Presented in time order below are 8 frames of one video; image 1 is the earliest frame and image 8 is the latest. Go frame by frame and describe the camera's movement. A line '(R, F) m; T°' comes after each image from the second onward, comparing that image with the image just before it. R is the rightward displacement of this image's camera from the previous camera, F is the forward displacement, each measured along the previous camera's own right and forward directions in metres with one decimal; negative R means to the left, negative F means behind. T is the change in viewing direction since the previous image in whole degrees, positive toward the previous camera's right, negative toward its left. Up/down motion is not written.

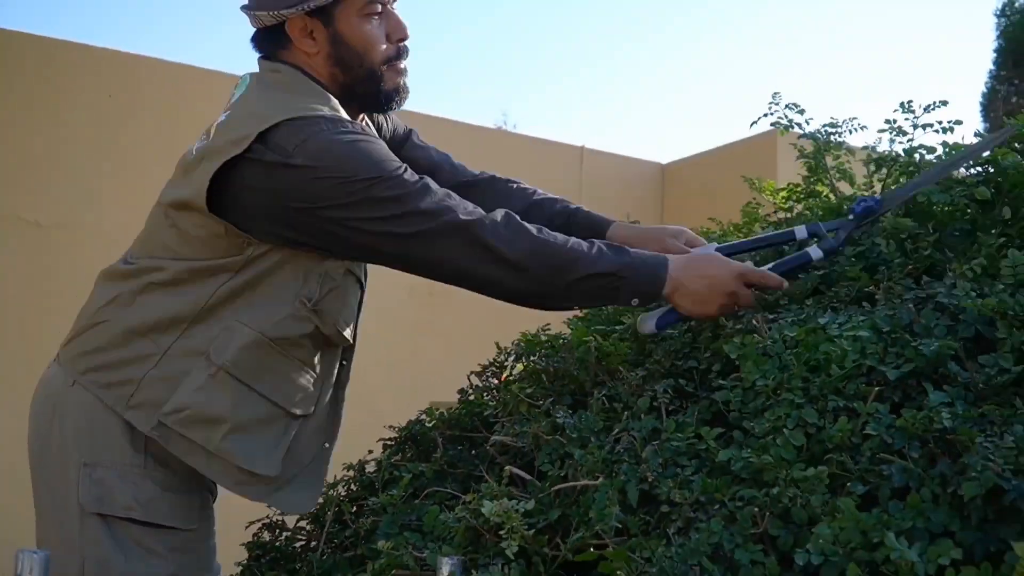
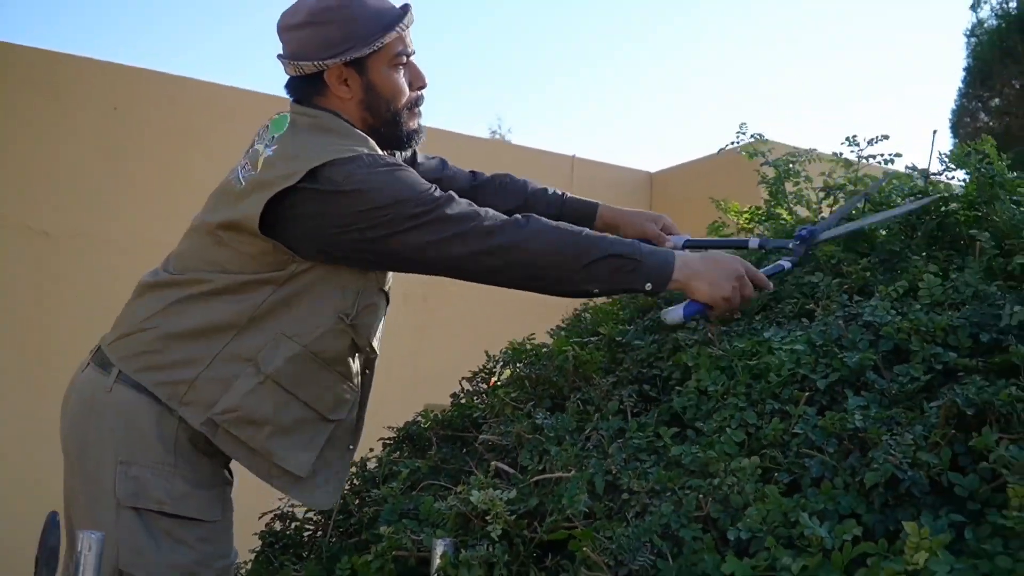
(0.0, -0.2) m; 0°
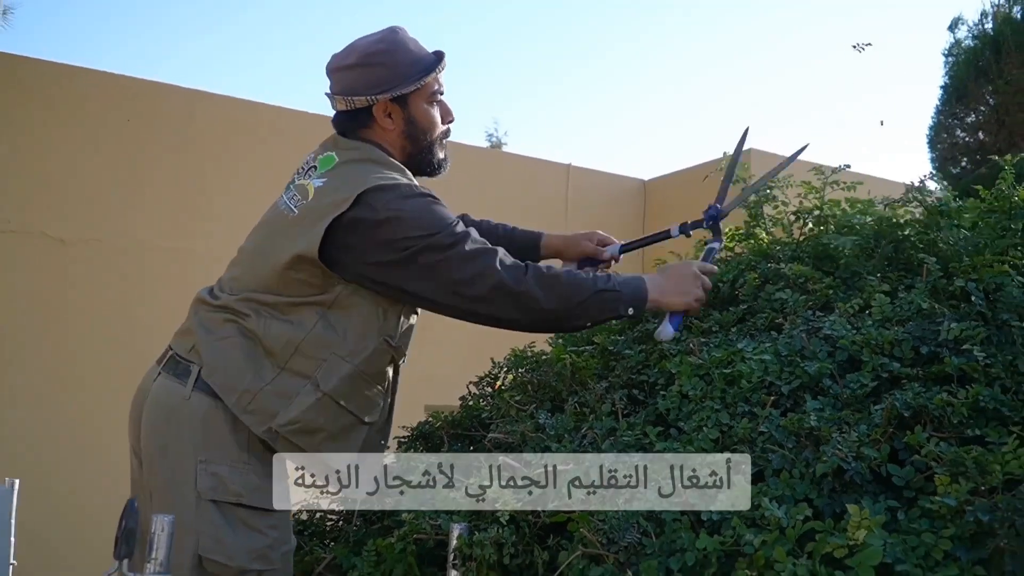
(0.0, -0.3) m; 0°
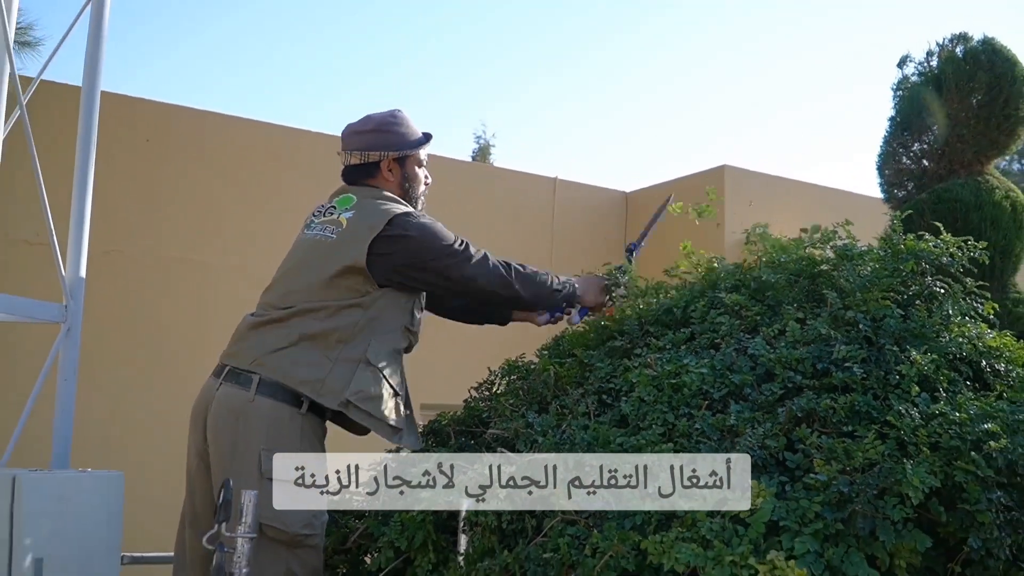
(0.0, -0.6) m; +1°
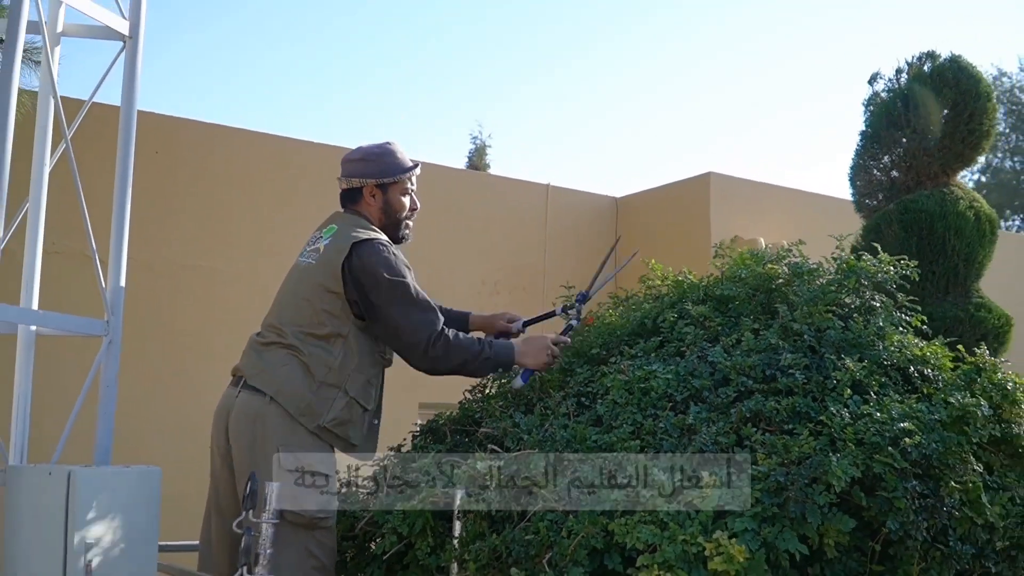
(0.0, -0.4) m; 0°
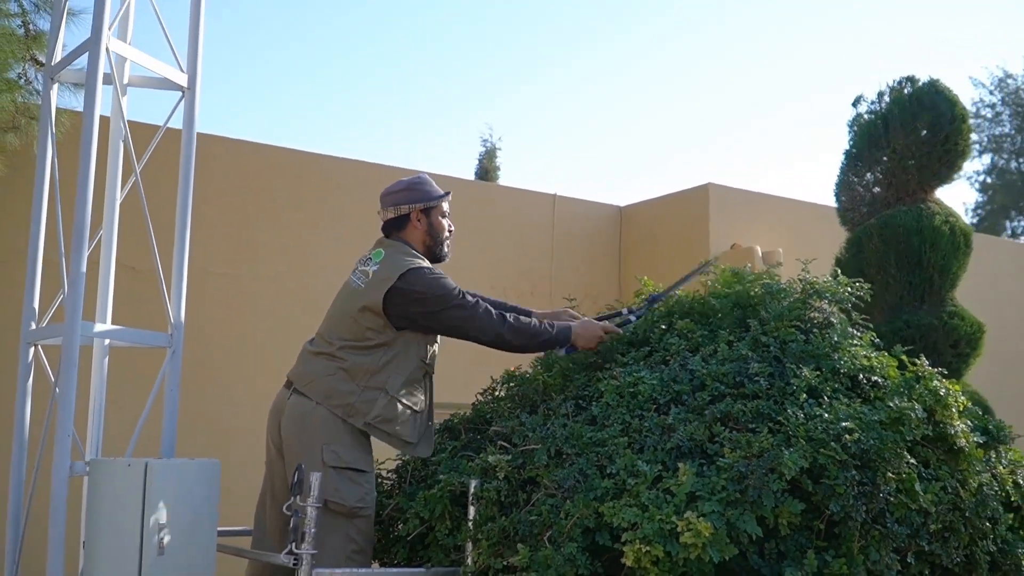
(0.0, -0.5) m; -1°
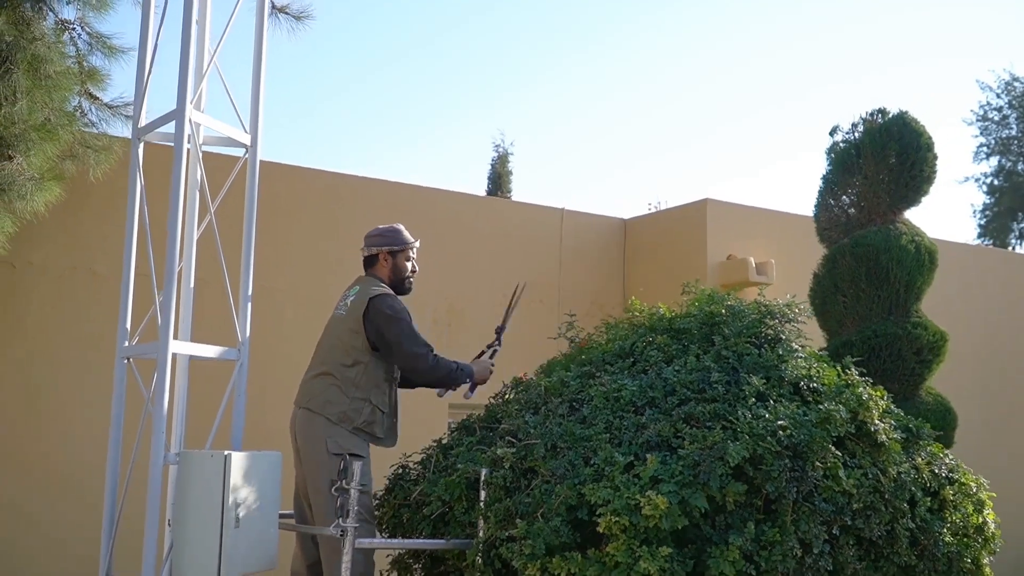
(0.0, -0.8) m; -1°
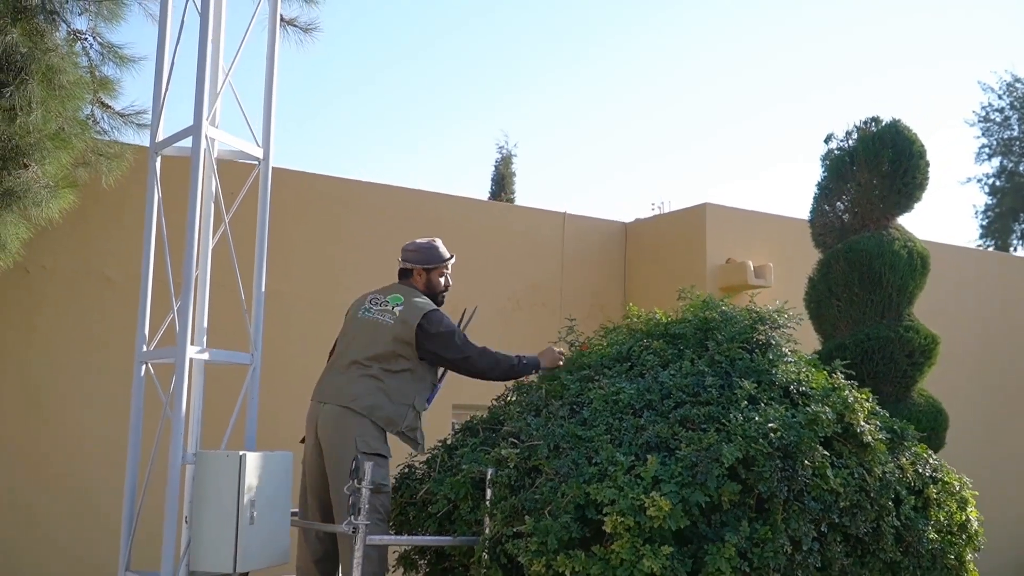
(0.0, -0.2) m; 0°
